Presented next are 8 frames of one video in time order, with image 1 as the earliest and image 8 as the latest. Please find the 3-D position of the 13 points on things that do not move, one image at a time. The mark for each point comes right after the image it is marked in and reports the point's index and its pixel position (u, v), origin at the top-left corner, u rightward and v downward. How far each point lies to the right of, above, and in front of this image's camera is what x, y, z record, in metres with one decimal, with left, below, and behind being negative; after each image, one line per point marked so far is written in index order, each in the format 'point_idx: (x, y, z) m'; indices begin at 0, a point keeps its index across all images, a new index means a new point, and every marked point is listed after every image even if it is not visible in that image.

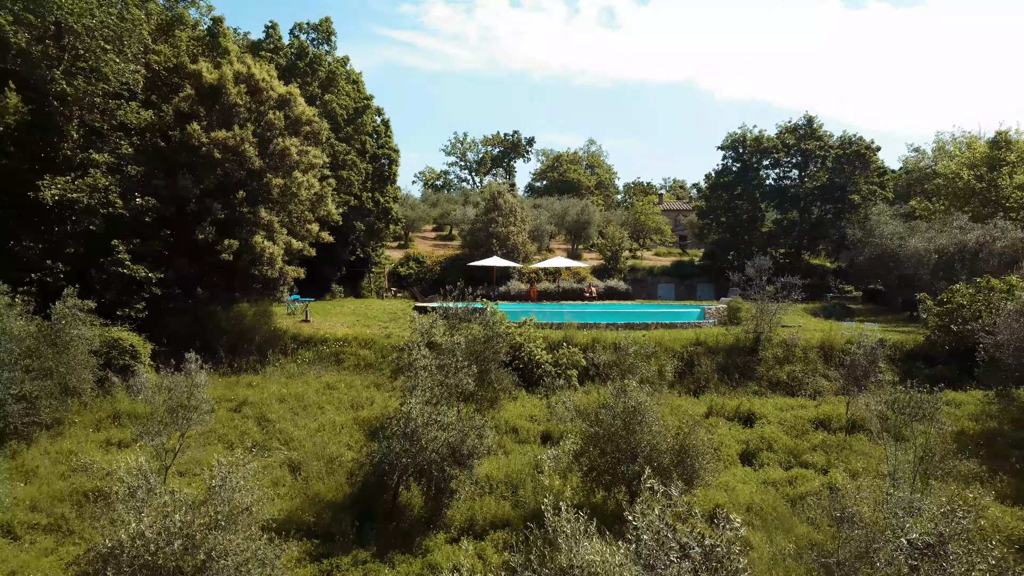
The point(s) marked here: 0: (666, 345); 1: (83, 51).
0: (+2.1, -0.8, +12.0) m
1: (-5.7, +3.2, +11.9) m
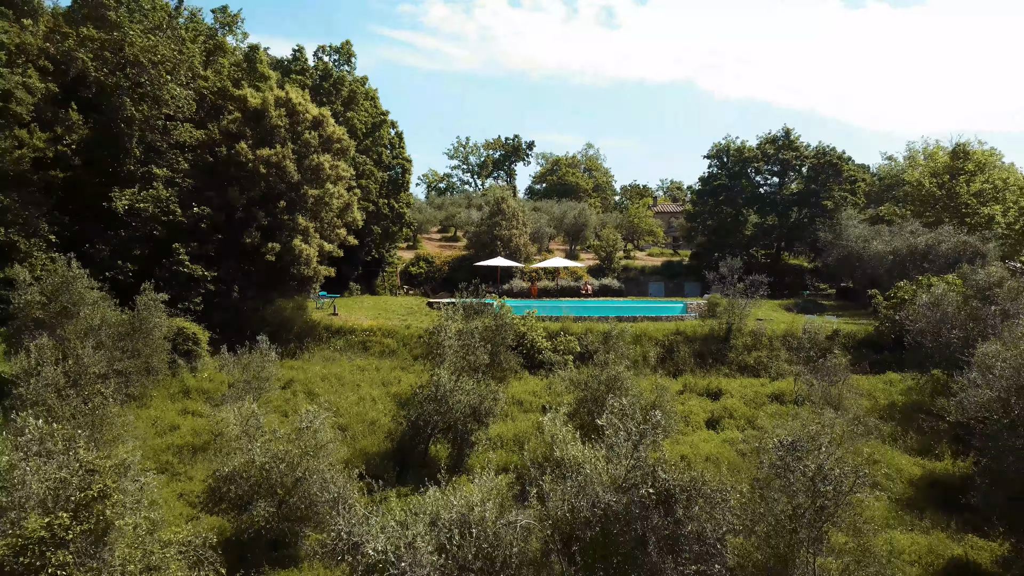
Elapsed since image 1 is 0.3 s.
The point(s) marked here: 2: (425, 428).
0: (+2.2, -0.7, +13.8) m
1: (-5.6, +3.2, +13.8) m
2: (-0.9, -1.4, +8.6) m
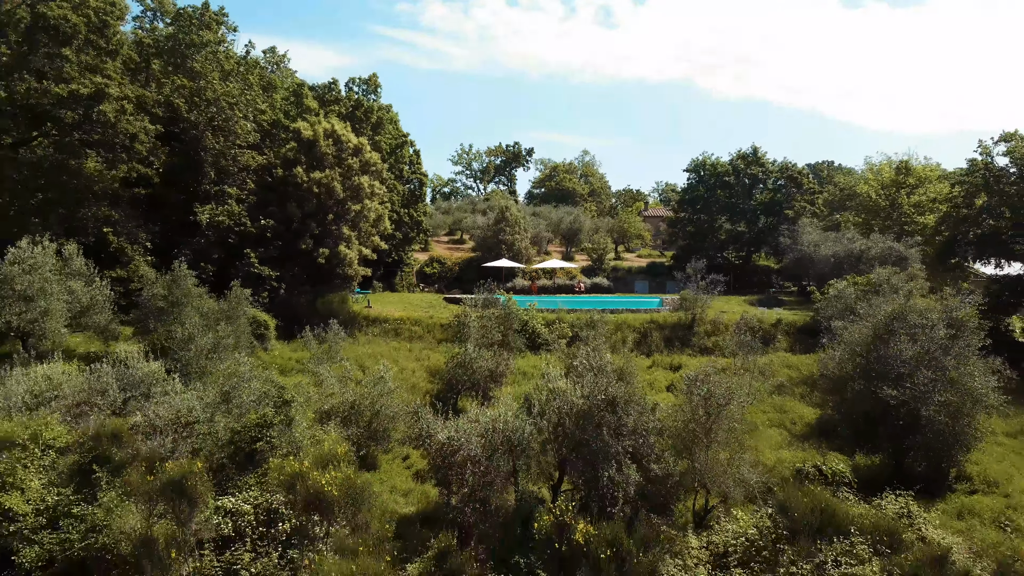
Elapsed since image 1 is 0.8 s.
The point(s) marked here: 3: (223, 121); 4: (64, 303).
0: (+2.3, -0.7, +17.1) m
1: (-5.6, +3.3, +17.0) m
2: (-0.8, -1.3, +11.9) m
3: (-5.6, +3.2, +17.1) m
4: (-6.0, -0.2, +11.8) m
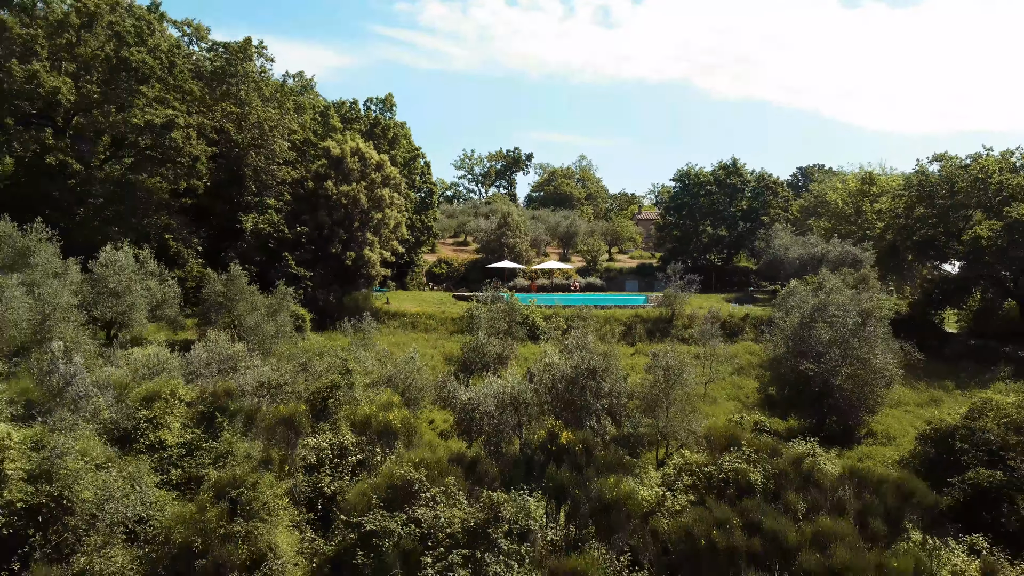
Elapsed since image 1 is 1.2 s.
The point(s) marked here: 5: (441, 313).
0: (+2.3, -0.6, +19.6) m
1: (-5.5, +3.3, +19.6) m
2: (-0.7, -1.3, +14.4) m
3: (-5.5, +3.3, +19.6) m
4: (-6.0, -0.1, +14.4) m
5: (-1.6, -0.6, +19.8) m
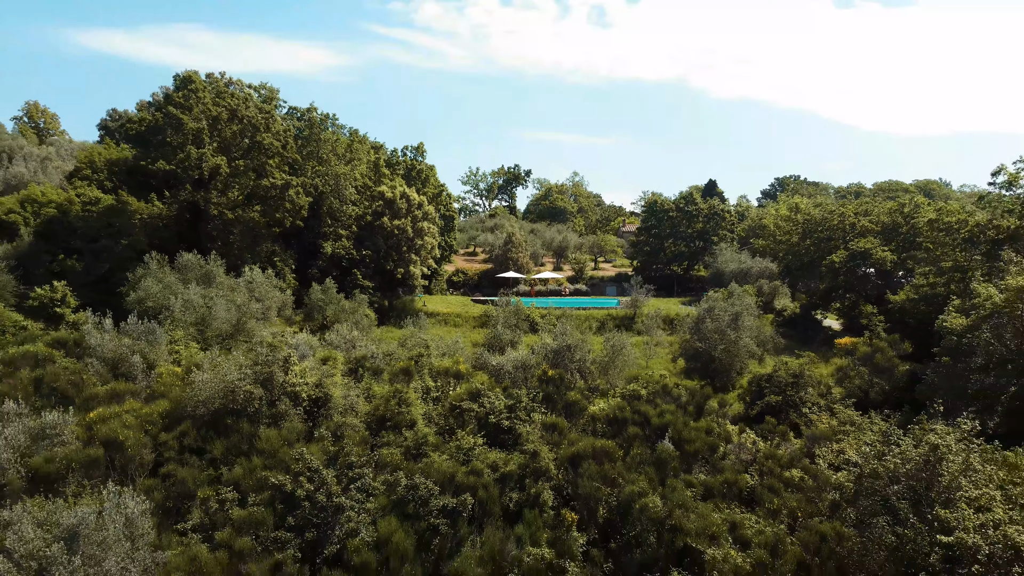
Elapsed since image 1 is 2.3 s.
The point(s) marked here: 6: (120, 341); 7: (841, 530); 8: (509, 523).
0: (+2.5, -0.8, +27.0) m
1: (-5.3, +3.1, +26.9) m
2: (-0.5, -1.5, +21.8) m
3: (-5.3, +3.1, +27.0) m
4: (-5.8, -0.3, +21.8) m
5: (-1.4, -0.8, +27.2) m
6: (-6.9, -0.9, +15.5) m
7: (+3.6, -2.6, +9.9) m
8: (0.0, -2.8, +10.5) m
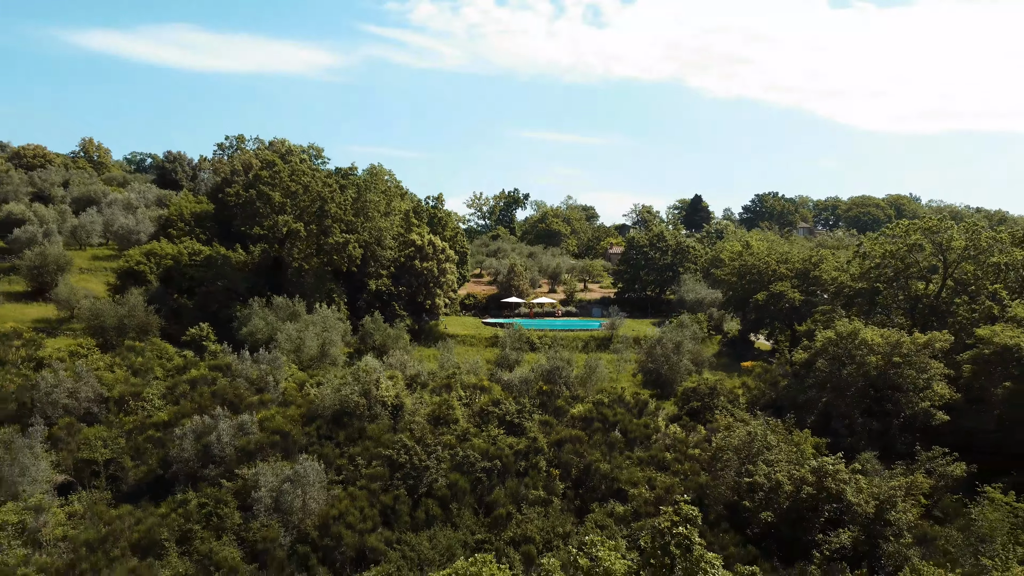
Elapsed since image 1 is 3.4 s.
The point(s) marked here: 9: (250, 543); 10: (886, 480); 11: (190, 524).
0: (+2.6, -1.9, +34.6) m
1: (-5.2, +2.0, +34.5) m
2: (-0.4, -2.6, +29.3) m
3: (-5.2, +2.0, +34.5) m
4: (-5.6, -1.4, +29.3) m
5: (-1.3, -1.9, +34.7) m
6: (-6.7, -2.0, +23.0) m
7: (+3.8, -3.7, +17.5) m
8: (+0.2, -3.8, +18.0) m
9: (-4.4, -4.3, +15.1) m
10: (+6.8, -3.5, +16.2) m
11: (-5.7, -4.2, +15.6) m
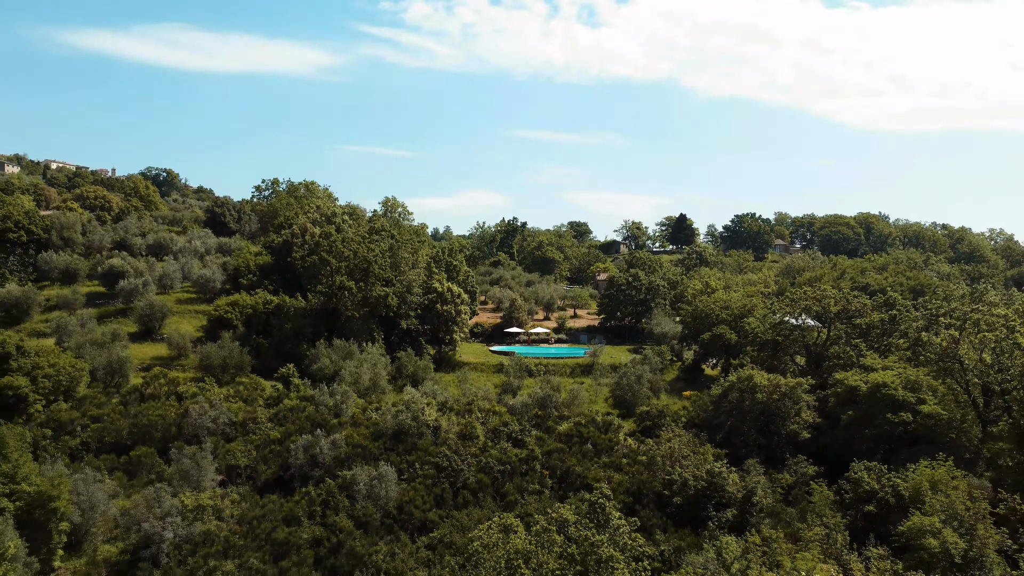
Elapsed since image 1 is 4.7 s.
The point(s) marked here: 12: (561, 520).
0: (+2.7, -3.8, +43.6) m
1: (-5.1, +0.2, +43.4) m
2: (-0.2, -4.4, +38.3) m
3: (-5.1, +0.1, +43.5) m
4: (-5.5, -3.3, +38.2) m
5: (-1.2, -3.7, +43.7) m
6: (-6.6, -3.9, +32.0) m
7: (+4.0, -5.6, +26.5) m
8: (+0.3, -5.7, +27.0) m
9: (-4.2, -6.2, +24.1) m
10: (+7.0, -5.4, +25.2) m
11: (-5.5, -6.1, +24.6) m
12: (+1.1, -5.0, +19.0) m
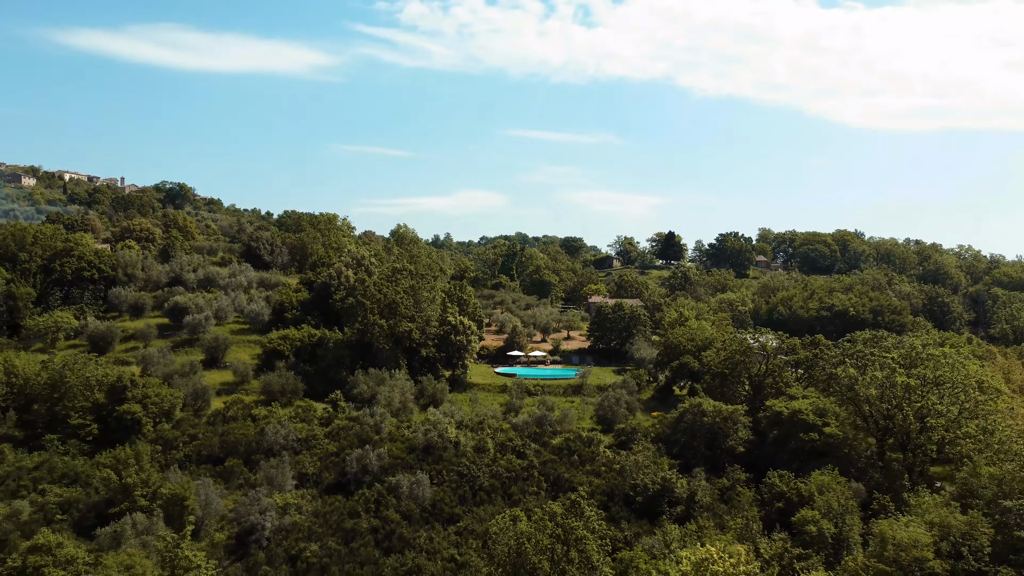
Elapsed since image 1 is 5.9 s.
0: (+2.8, -5.7, +51.9) m
1: (-5.0, -1.8, +51.8) m
2: (-0.1, -6.4, +46.7) m
3: (-5.0, -1.9, +51.8) m
4: (-5.4, -5.3, +46.6) m
5: (-1.1, -5.7, +52.0) m
6: (-6.4, -5.9, +40.3) m
7: (+4.2, -7.6, +34.9) m
8: (+0.5, -7.7, +35.4) m
9: (-4.1, -8.2, +32.5) m
10: (+7.1, -7.3, +33.6) m
11: (-5.3, -8.0, +33.0) m
12: (+1.2, -6.9, +27.4) m
